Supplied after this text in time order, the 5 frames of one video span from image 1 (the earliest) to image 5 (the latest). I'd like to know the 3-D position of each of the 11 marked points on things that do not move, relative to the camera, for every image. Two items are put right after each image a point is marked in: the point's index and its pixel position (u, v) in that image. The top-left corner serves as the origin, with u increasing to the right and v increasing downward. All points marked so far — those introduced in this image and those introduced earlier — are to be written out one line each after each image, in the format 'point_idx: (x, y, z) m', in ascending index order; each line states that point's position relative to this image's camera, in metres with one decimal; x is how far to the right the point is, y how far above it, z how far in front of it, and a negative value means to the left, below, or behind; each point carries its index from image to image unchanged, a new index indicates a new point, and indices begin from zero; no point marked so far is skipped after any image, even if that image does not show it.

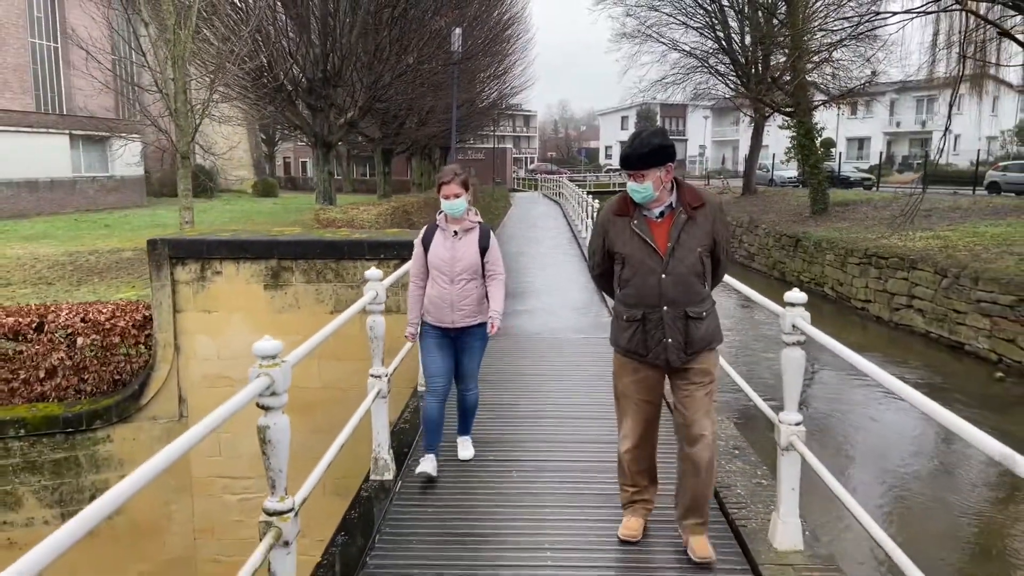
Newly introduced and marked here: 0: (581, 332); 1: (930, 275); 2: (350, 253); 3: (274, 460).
0: (+0.7, -0.4, +7.4) m
1: (+7.4, +0.2, +13.3) m
2: (-1.1, +0.2, +4.8) m
3: (-0.6, -0.5, +2.0) m
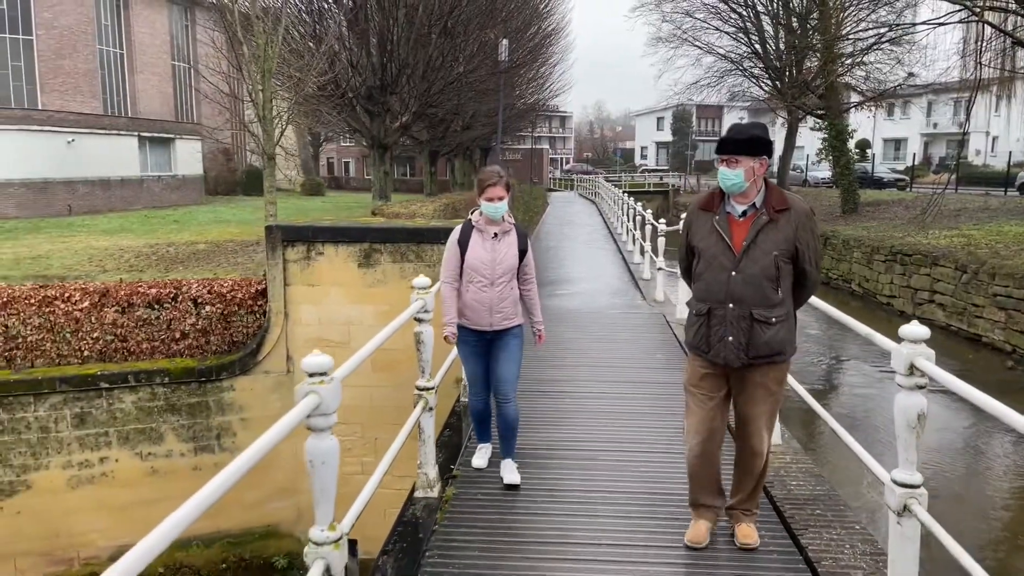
0: (+1.2, -0.3, +8.4) m
1: (+8.2, +0.3, +14.0) m
2: (-0.7, +0.4, +5.9) m
3: (-0.4, -0.3, +3.1) m
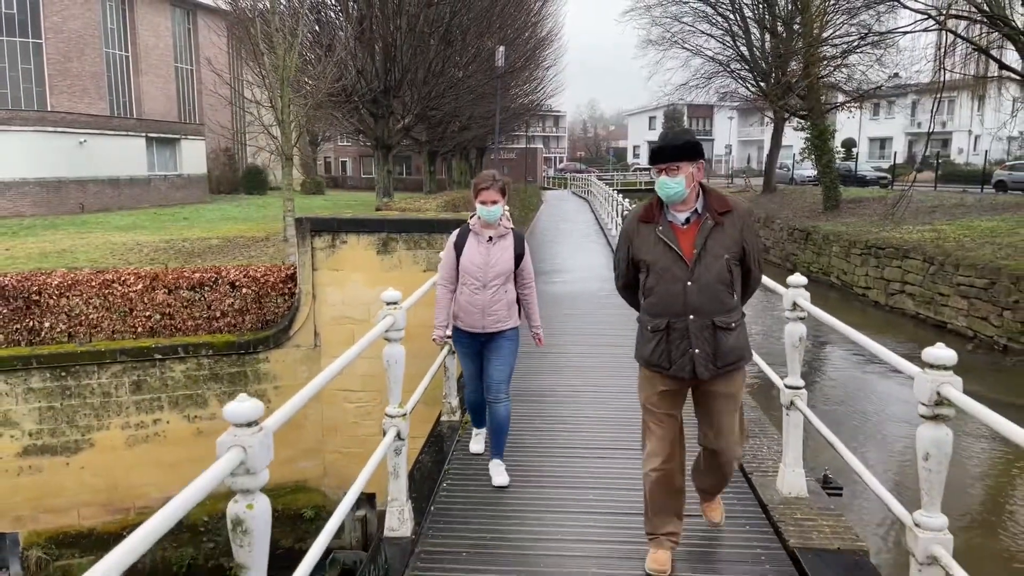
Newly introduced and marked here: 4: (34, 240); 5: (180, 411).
0: (+1.2, -0.1, +9.4) m
1: (+8.1, +0.5, +15.0) m
2: (-0.7, +0.5, +6.9) m
3: (-0.3, -0.1, +4.1) m
4: (-10.4, +1.0, +16.3) m
5: (-3.2, -1.2, +7.1) m
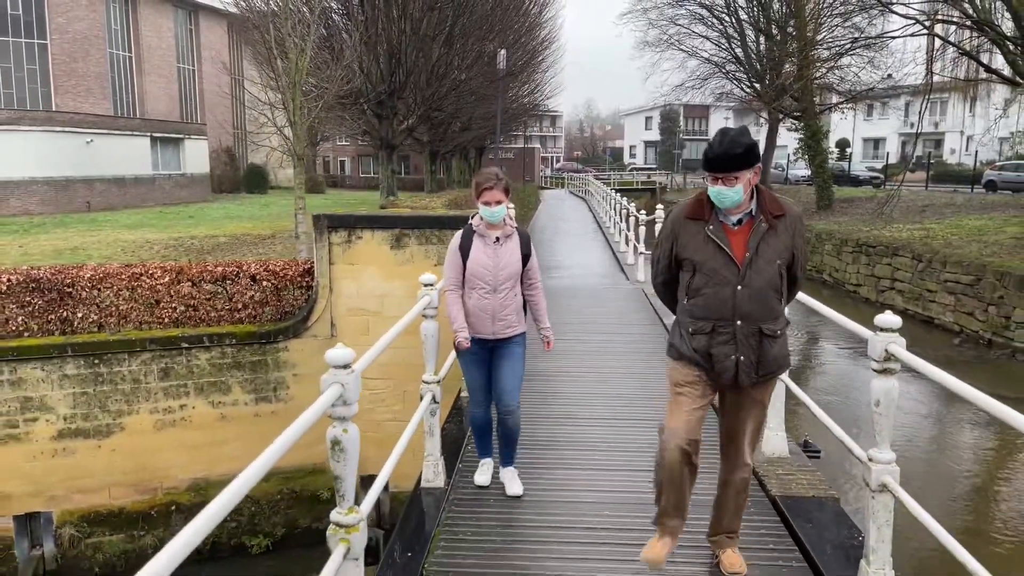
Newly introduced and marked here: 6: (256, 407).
0: (+1.3, -0.1, +9.8) m
1: (+8.2, +0.6, +15.5) m
2: (-0.6, +0.6, +7.3) m
3: (-0.3, -0.1, +4.5) m
4: (-10.4, +1.1, +16.7) m
5: (-3.1, -1.1, +7.6) m
6: (-2.6, -1.2, +7.7) m
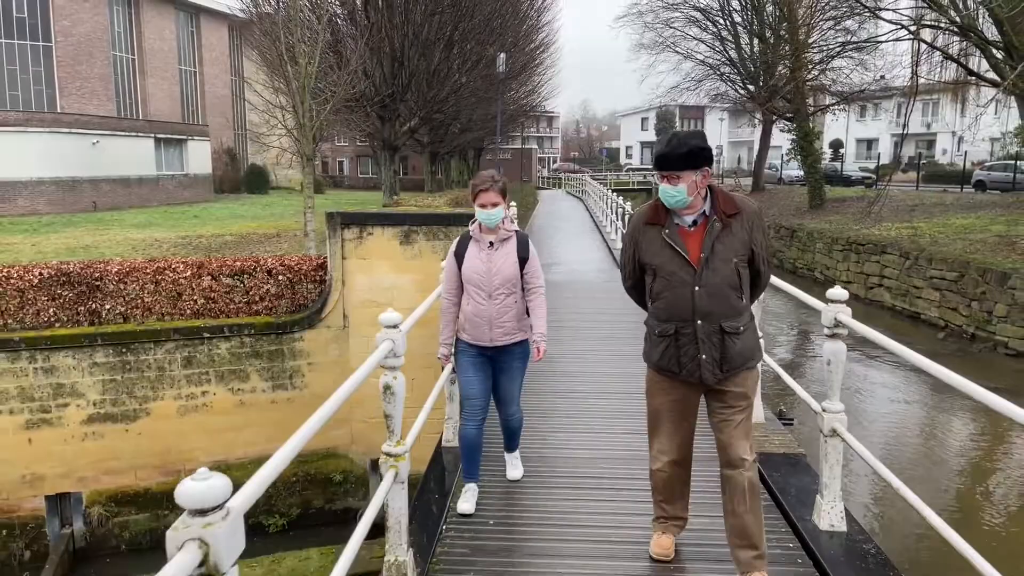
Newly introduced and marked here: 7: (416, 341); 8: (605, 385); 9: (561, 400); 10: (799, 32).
0: (+1.3, 0.0, +10.3) m
1: (+8.1, +0.6, +16.0) m
2: (-0.6, +0.7, +7.8) m
3: (-0.2, 0.0, +5.0) m
4: (-10.4, +1.2, +17.2) m
5: (-3.1, -1.0, +8.0) m
6: (-2.6, -1.1, +8.1) m
7: (-1.0, -0.6, +8.1) m
8: (+0.7, -0.7, +5.8) m
9: (+0.4, -0.8, +5.3) m
10: (+7.5, +6.7, +19.8) m
